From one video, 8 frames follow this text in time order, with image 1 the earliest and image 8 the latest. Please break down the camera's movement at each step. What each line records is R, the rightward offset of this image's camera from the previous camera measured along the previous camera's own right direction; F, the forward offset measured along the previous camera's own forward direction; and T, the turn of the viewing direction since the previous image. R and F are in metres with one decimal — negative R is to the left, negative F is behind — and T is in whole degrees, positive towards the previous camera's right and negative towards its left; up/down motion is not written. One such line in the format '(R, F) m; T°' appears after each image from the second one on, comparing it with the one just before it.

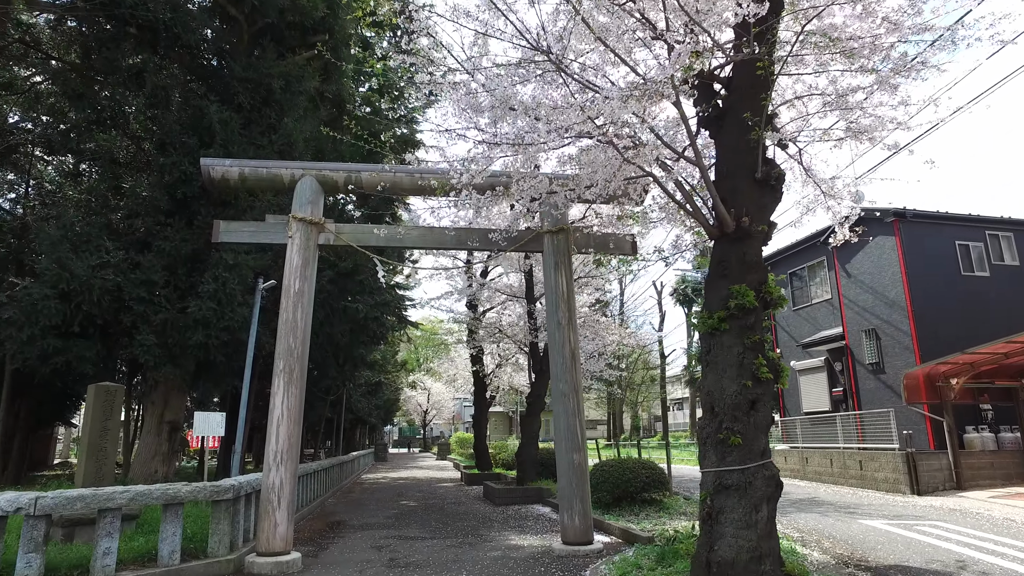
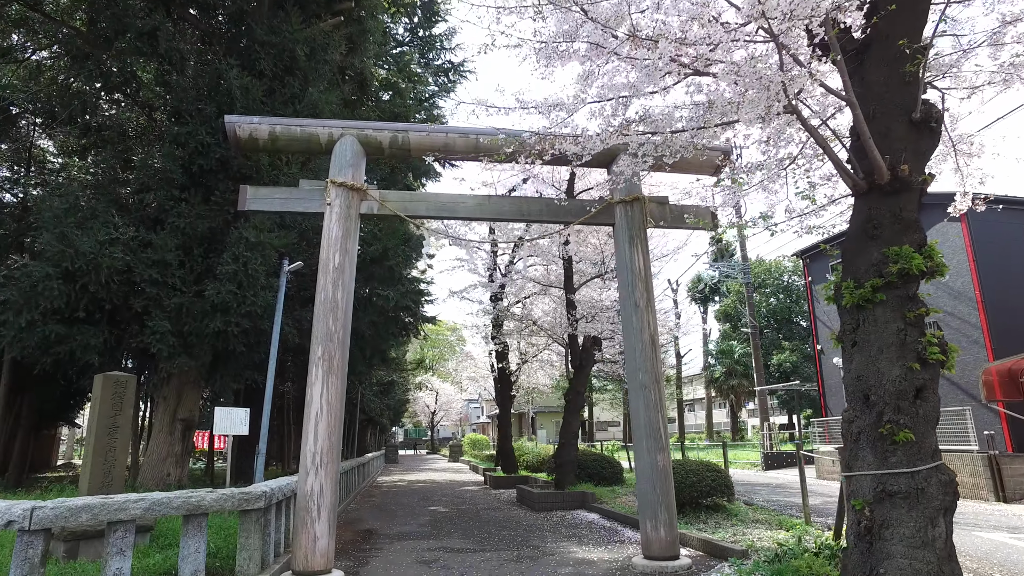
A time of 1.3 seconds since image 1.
(-0.7, +1.1) m; 0°
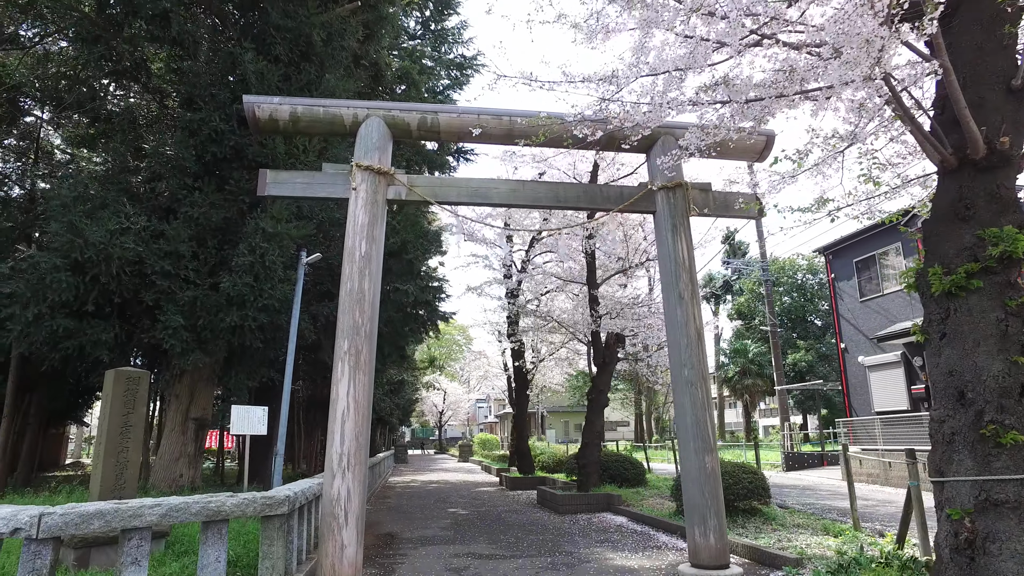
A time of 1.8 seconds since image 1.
(-0.3, +0.5) m; 0°
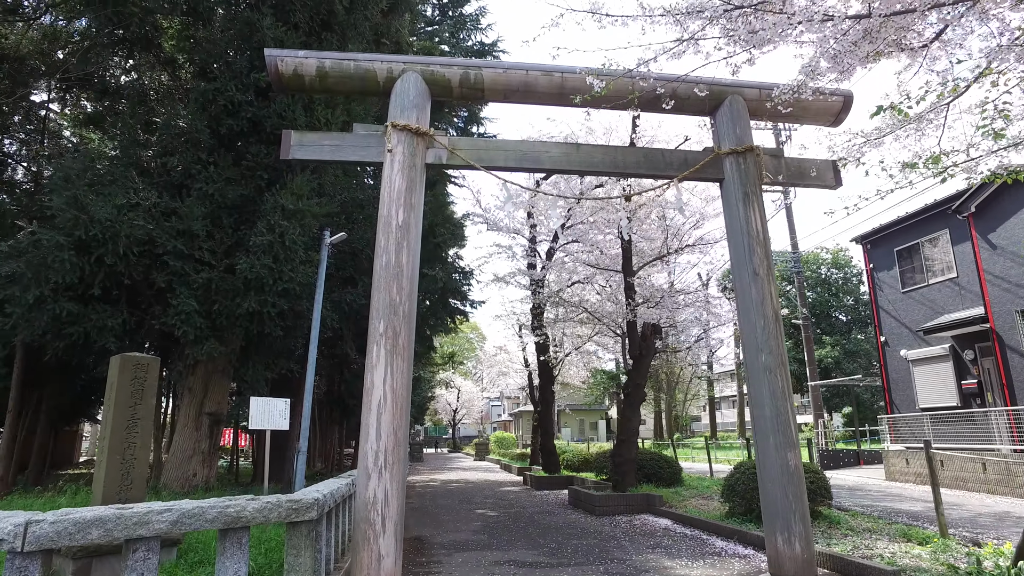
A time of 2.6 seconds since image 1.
(-0.4, +0.8) m; -1°
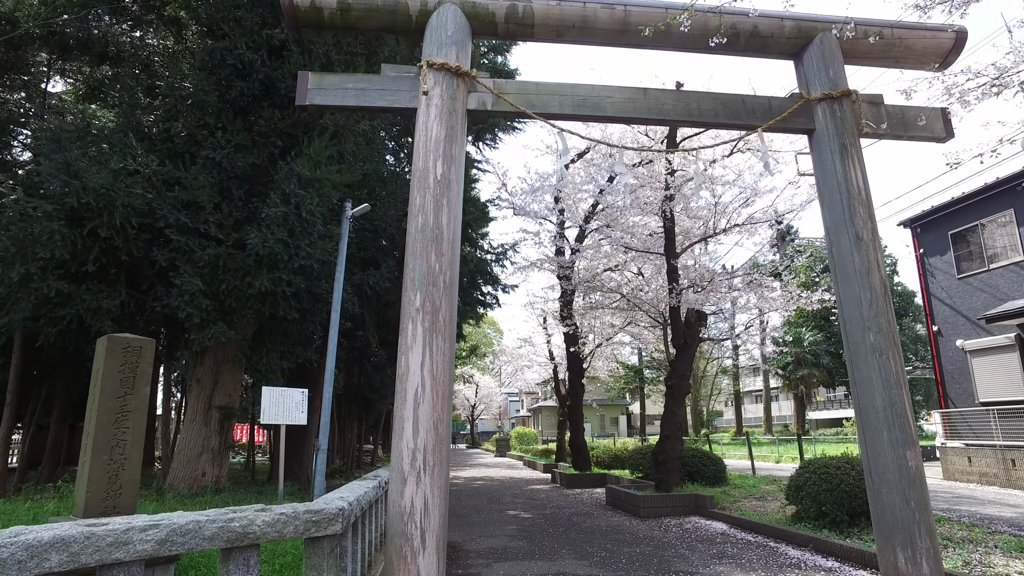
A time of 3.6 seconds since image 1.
(-0.3, +1.0) m; -1°
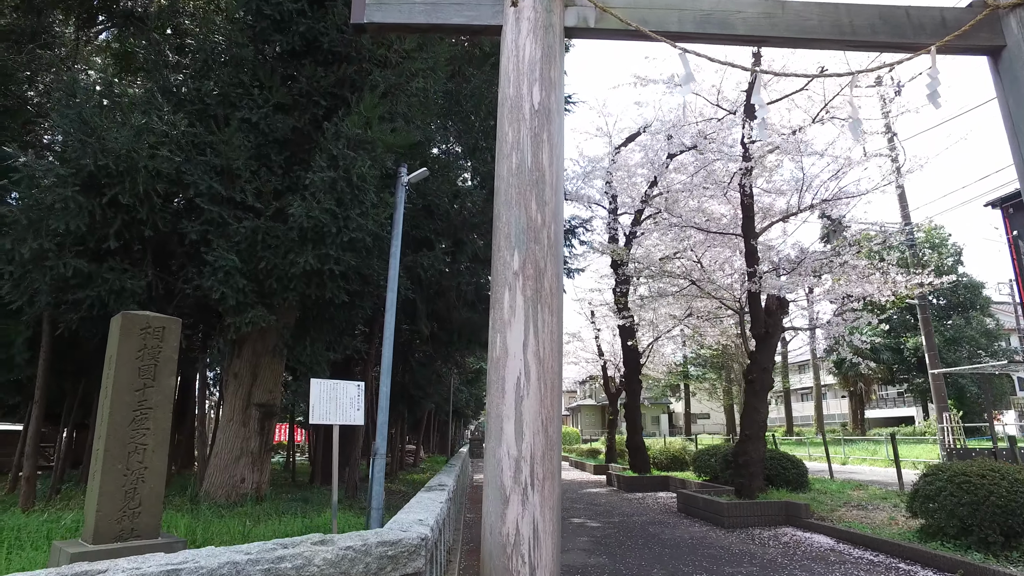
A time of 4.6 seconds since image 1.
(-0.5, +1.1) m; -3°
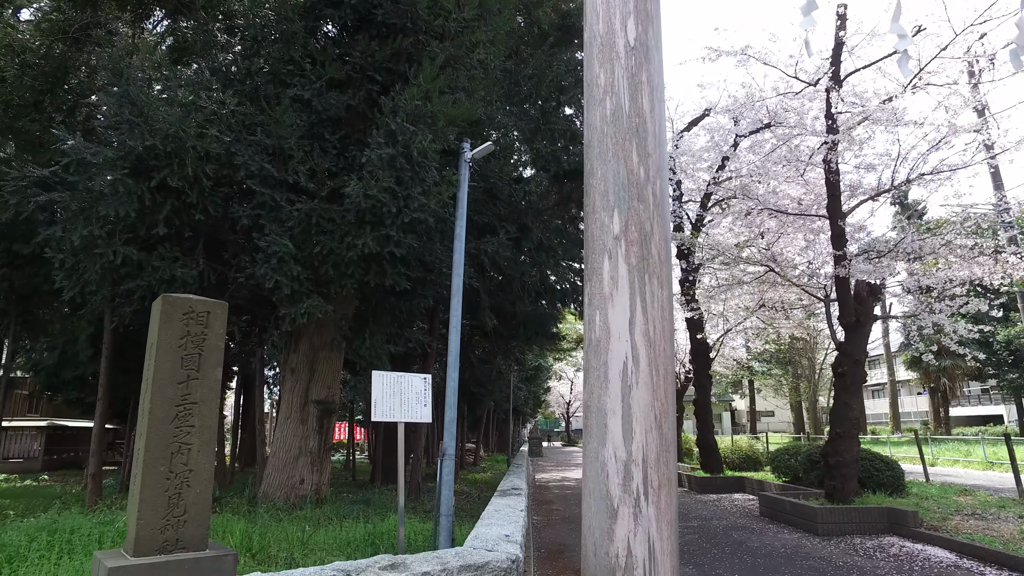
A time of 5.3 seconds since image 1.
(-0.2, +0.6) m; -4°
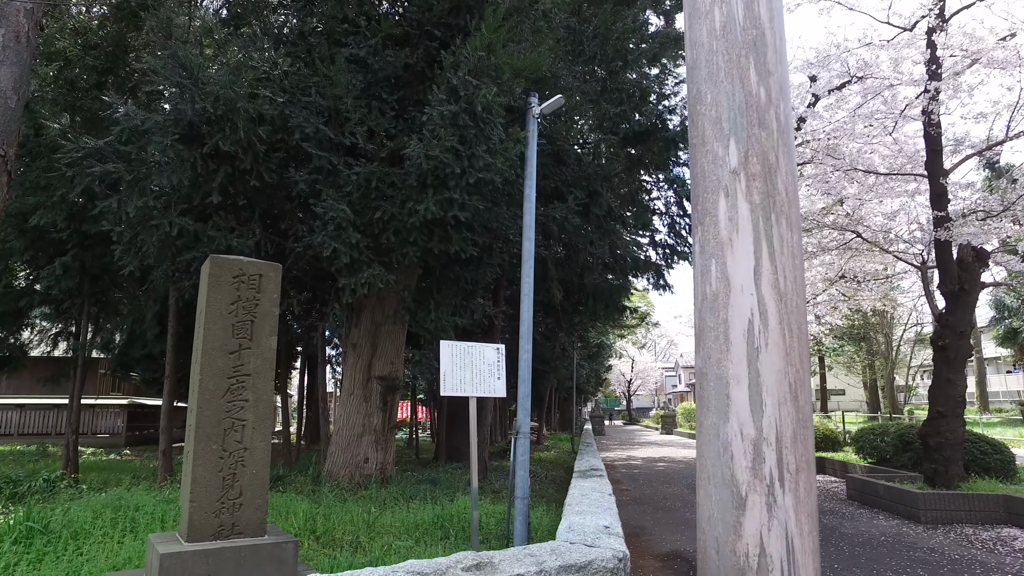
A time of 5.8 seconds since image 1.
(-0.1, +0.4) m; -5°
